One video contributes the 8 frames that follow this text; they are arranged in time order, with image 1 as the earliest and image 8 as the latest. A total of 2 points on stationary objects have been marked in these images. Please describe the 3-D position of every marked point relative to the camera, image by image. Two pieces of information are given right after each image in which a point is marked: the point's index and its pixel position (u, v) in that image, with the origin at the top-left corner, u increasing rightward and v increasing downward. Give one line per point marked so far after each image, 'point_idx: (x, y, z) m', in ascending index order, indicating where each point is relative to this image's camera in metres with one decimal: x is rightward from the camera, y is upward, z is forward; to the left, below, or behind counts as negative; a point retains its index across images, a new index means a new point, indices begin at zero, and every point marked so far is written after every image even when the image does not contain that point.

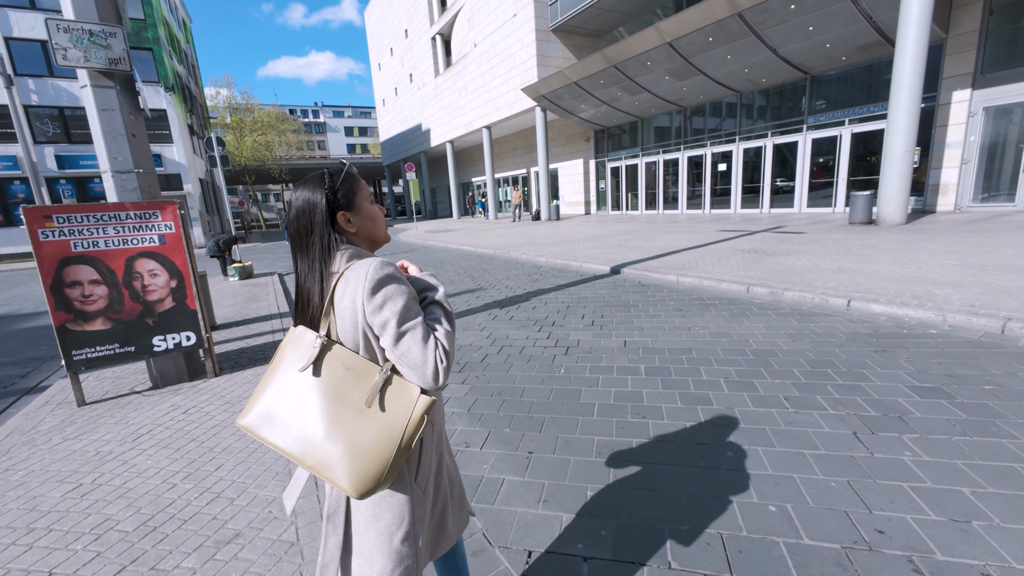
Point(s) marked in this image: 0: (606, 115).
0: (+4.4, +8.1, +20.0) m
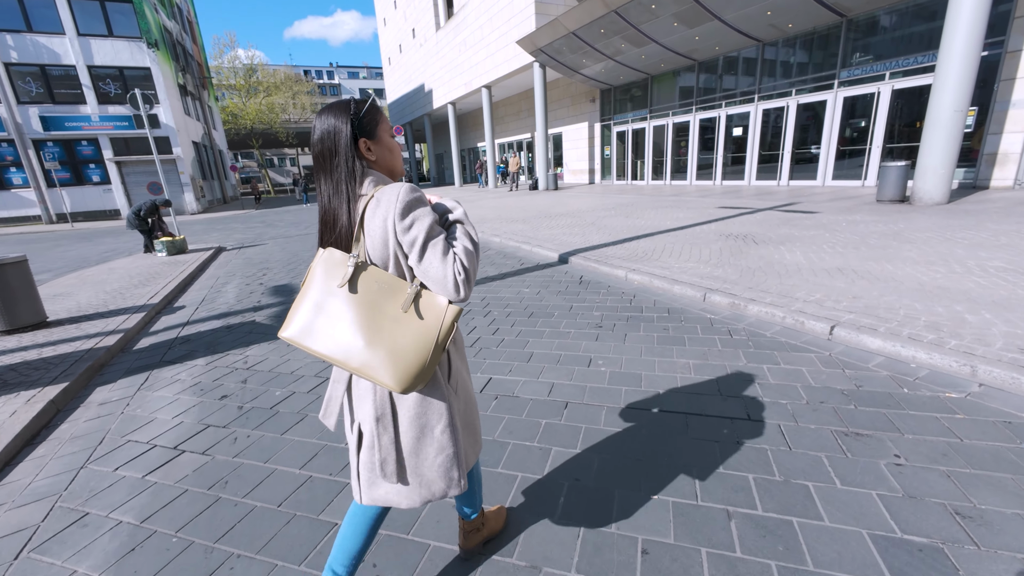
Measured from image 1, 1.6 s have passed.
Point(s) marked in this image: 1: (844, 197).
0: (+4.2, +9.1, +17.9) m
1: (+7.7, +2.1, +10.0) m
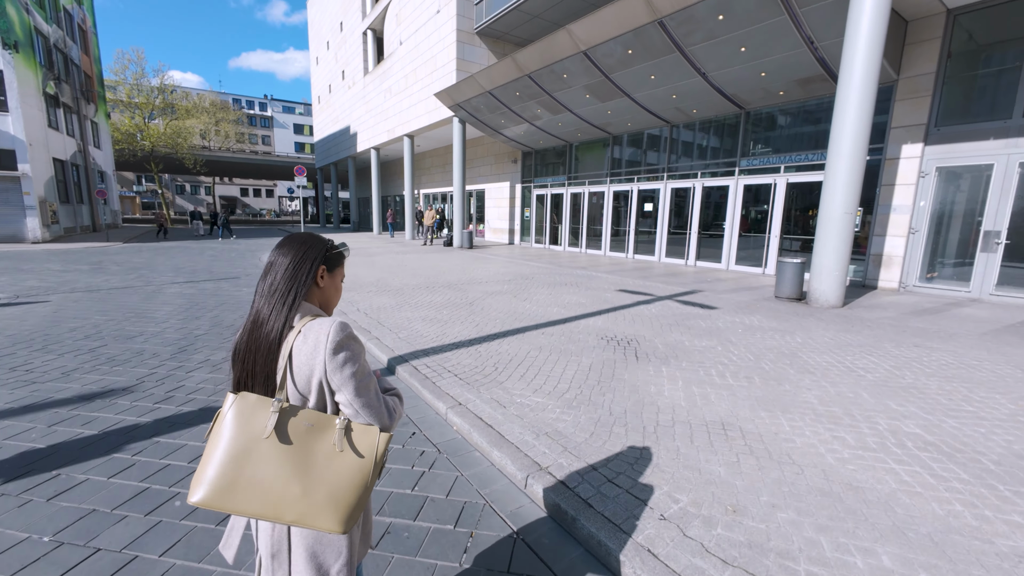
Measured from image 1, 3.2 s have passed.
0: (+0.8, +6.3, +17.6) m
1: (+5.2, 0.0, +9.5) m
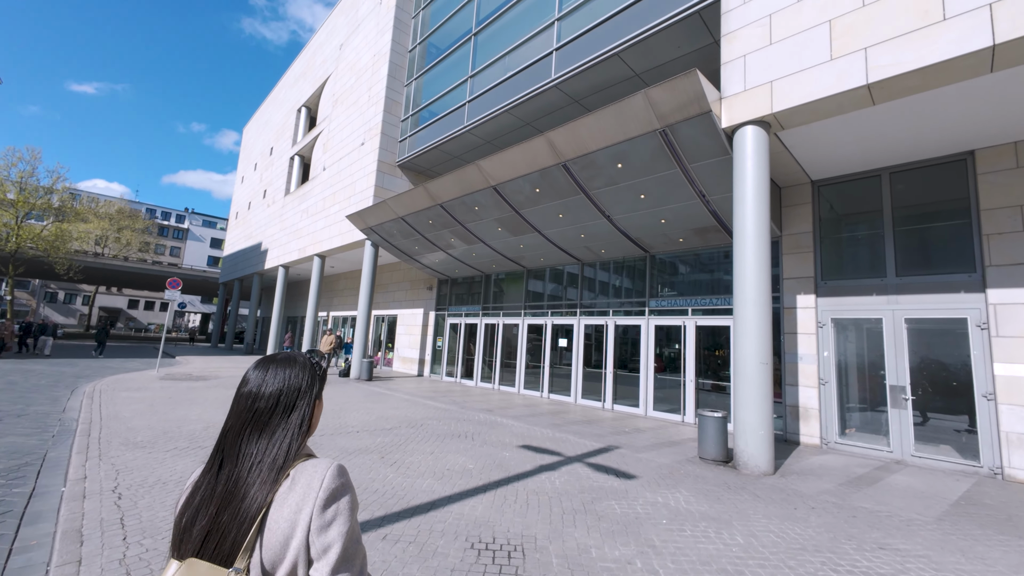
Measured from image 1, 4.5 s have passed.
0: (-2.6, +1.0, +17.0) m
1: (+2.9, -3.0, +8.3) m
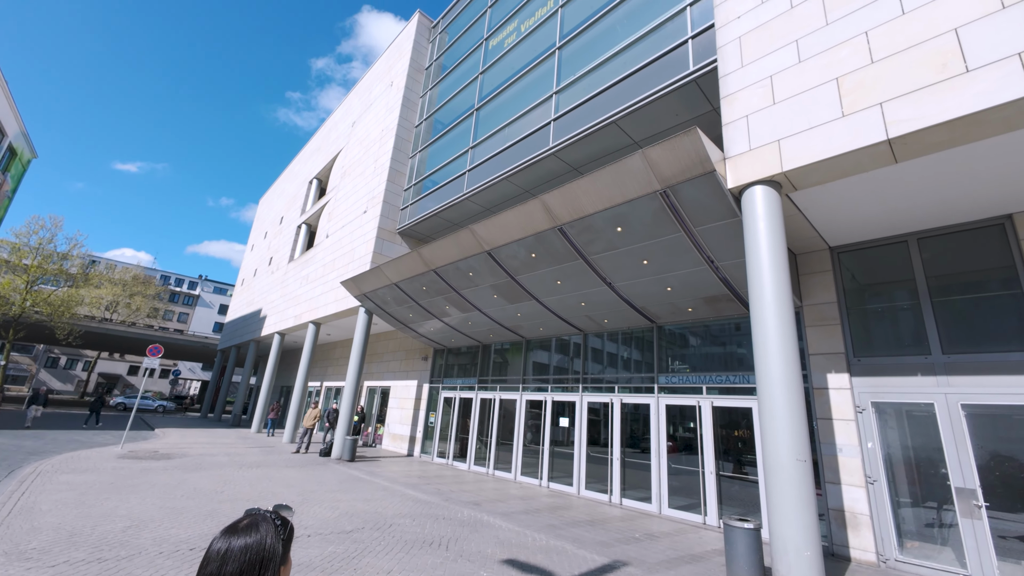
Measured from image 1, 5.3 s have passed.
0: (-2.6, -1.7, +16.2) m
1: (+2.7, -4.3, +6.8) m
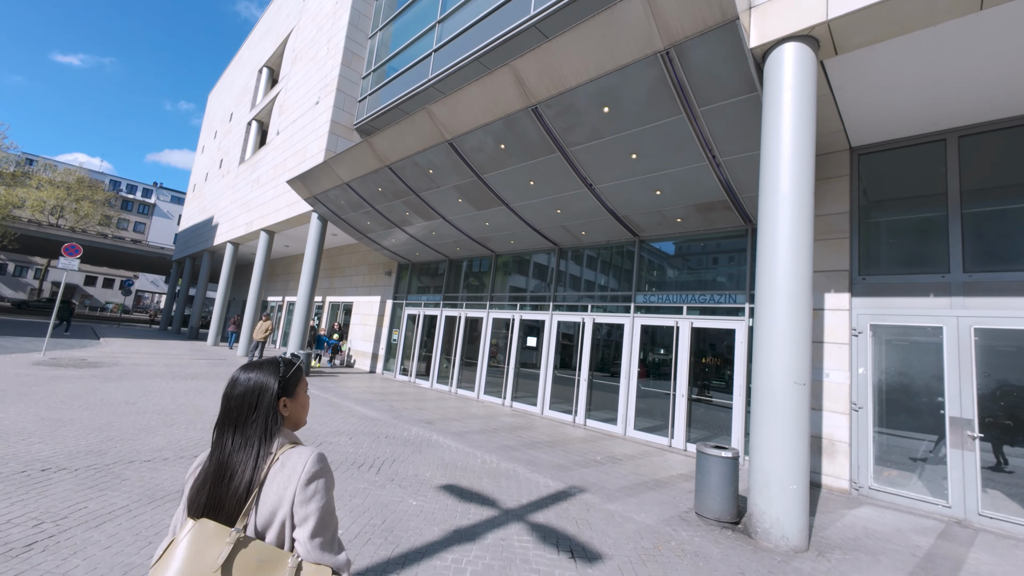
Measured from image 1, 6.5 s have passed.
0: (-3.7, +1.5, +14.7) m
1: (+1.9, -2.8, +6.2) m
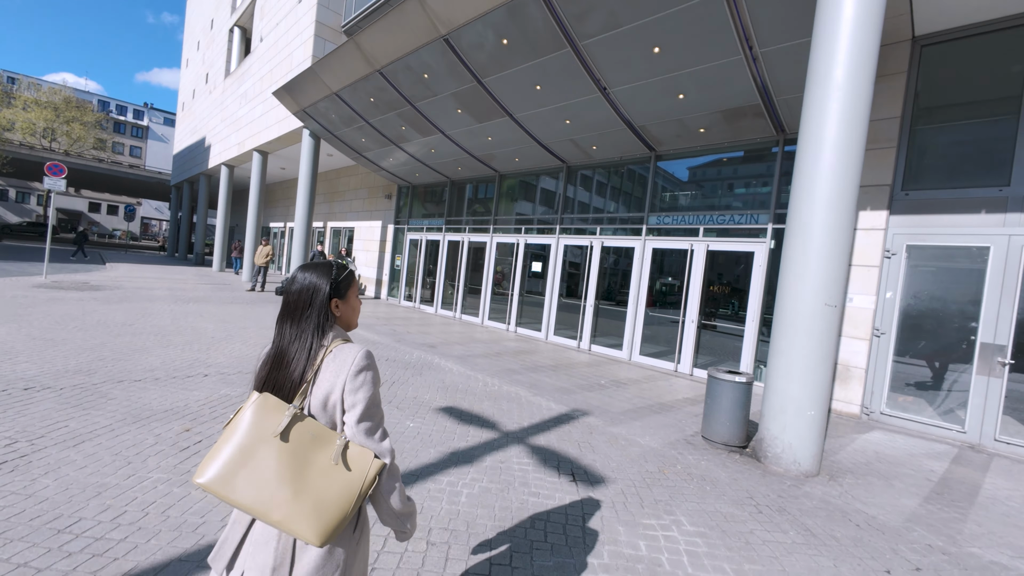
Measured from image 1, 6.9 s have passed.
0: (-3.5, +4.0, +13.9) m
1: (+2.0, -1.6, +6.0) m
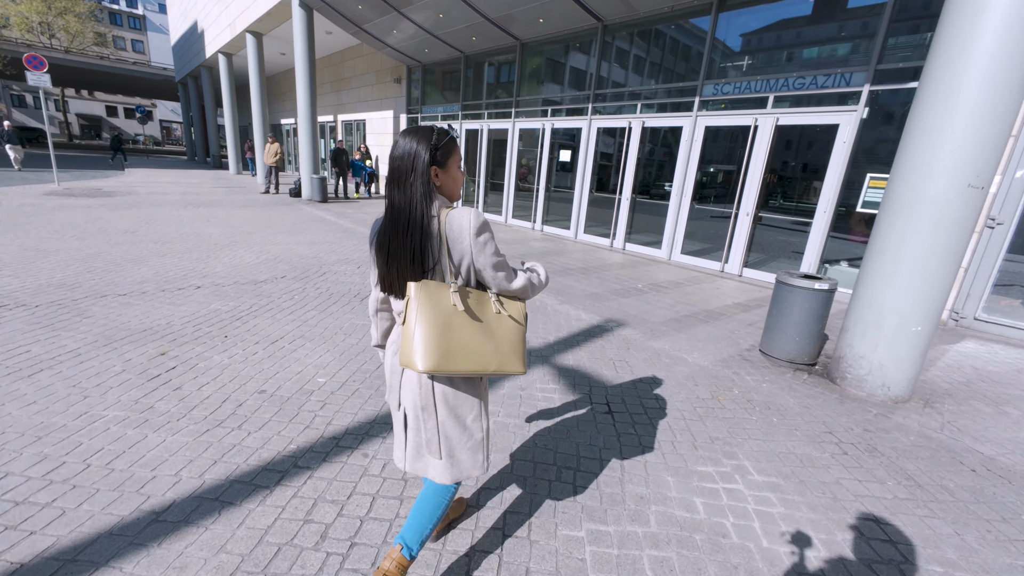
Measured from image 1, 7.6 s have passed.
0: (-2.8, +7.0, +11.9) m
1: (+2.3, -0.3, +5.3) m
